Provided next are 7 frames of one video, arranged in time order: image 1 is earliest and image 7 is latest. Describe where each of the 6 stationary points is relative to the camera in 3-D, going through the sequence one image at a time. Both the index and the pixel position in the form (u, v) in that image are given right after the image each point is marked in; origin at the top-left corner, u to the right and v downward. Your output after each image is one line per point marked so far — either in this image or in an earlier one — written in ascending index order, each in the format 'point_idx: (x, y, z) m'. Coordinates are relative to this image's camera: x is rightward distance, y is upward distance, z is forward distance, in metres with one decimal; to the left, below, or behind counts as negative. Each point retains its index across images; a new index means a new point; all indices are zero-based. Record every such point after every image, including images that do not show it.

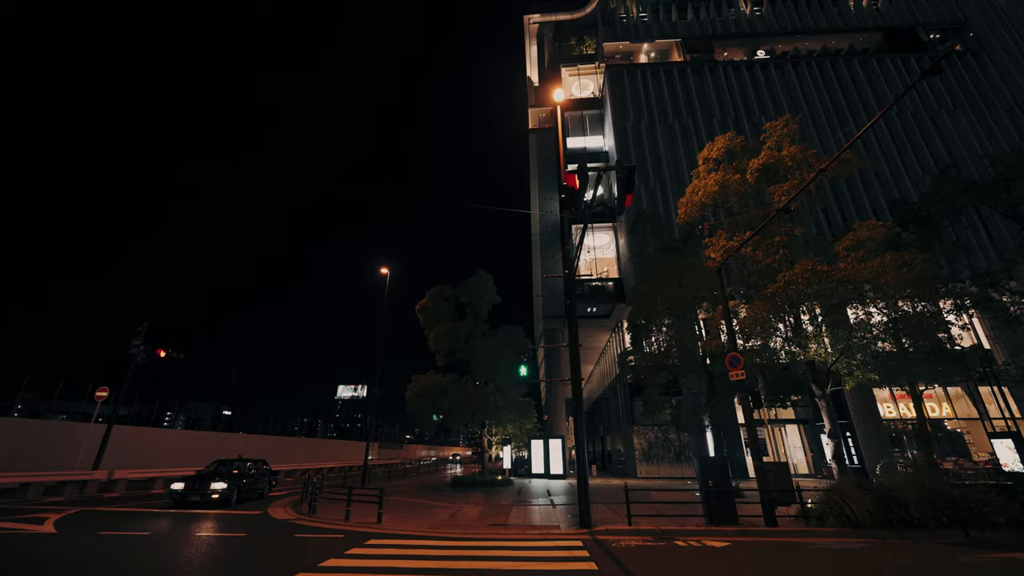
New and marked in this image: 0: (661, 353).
0: (+5.6, -2.5, +15.5) m
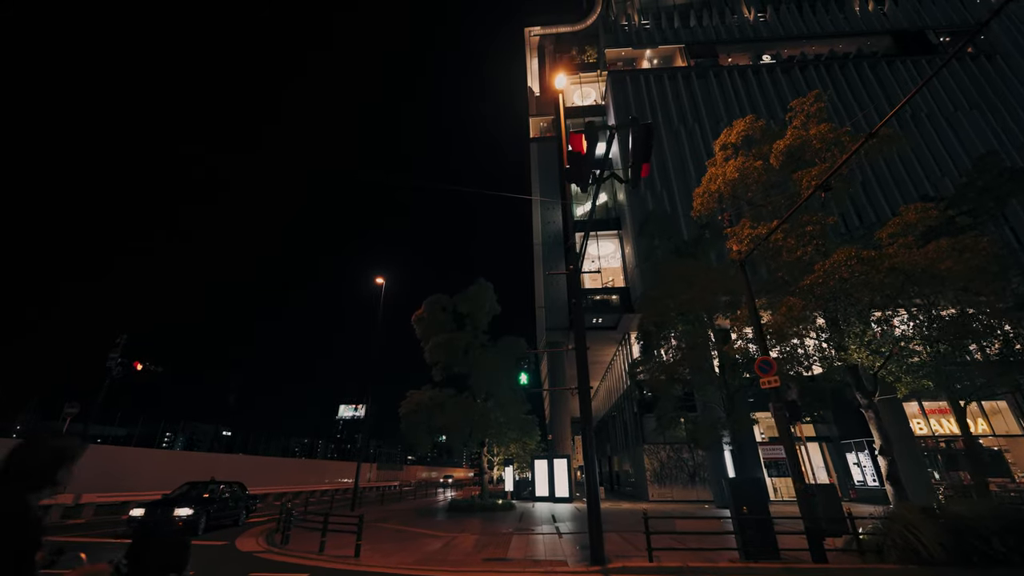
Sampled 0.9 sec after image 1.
0: (+5.6, -2.6, +14.2) m
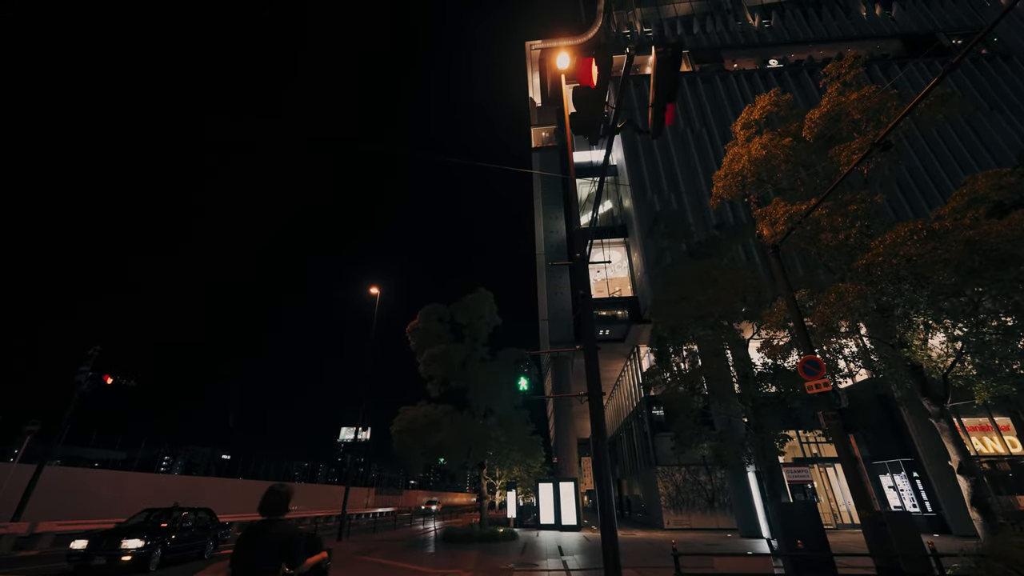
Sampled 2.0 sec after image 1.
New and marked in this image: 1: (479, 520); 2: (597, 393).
0: (+5.7, -2.6, +12.8) m
1: (-1.5, -10.2, +18.1) m
2: (+1.6, -1.9, +7.6) m
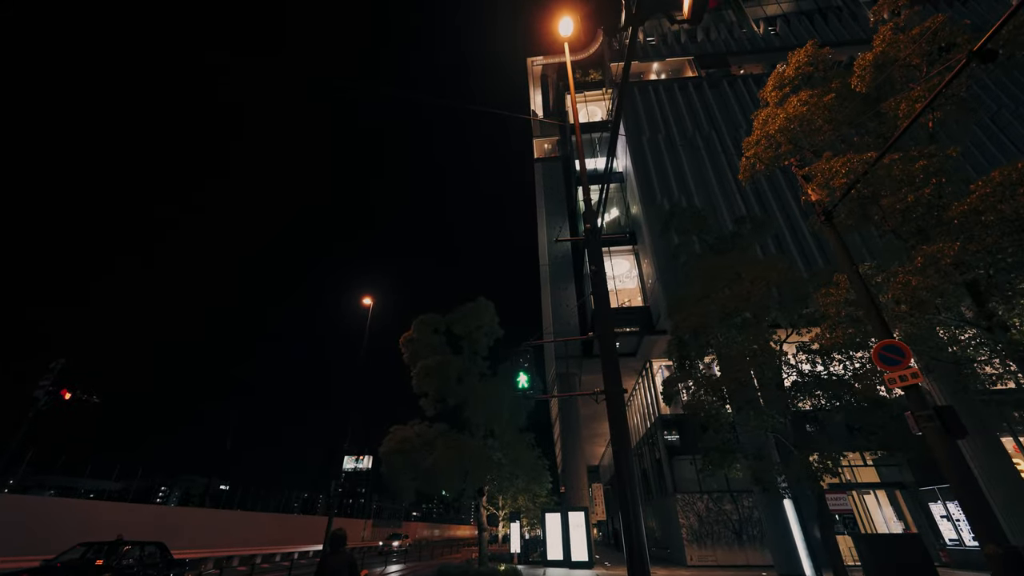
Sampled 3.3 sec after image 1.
0: (+5.7, -2.5, +11.2) m
1: (-1.3, -10.5, +16.0) m
2: (+1.6, -1.5, +6.1) m
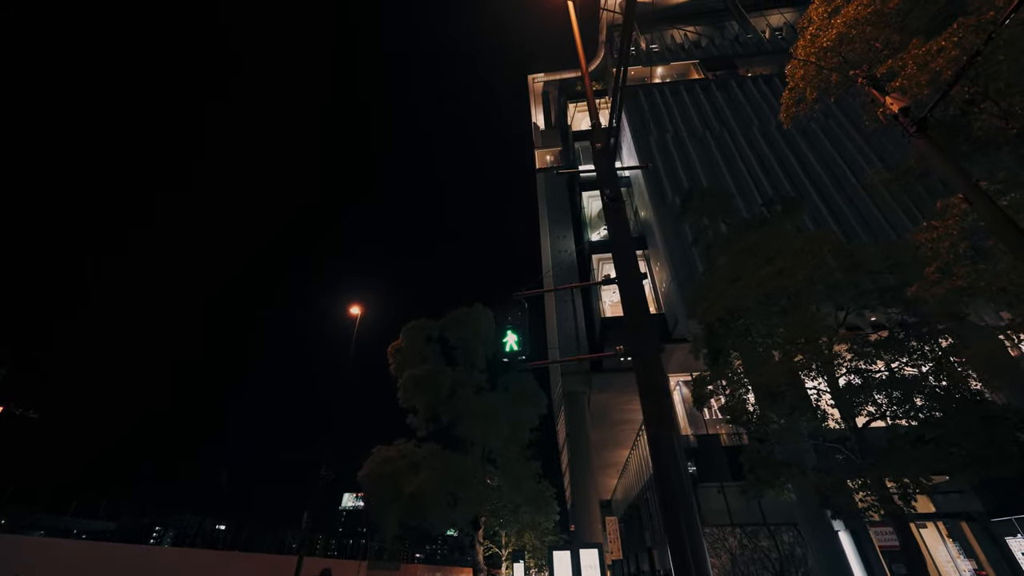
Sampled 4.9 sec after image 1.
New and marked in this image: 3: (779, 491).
0: (+5.6, -2.0, +9.2) m
1: (-1.3, -10.4, +13.6) m
2: (+1.4, -0.7, +4.3) m
3: (+6.4, -4.8, +9.8) m
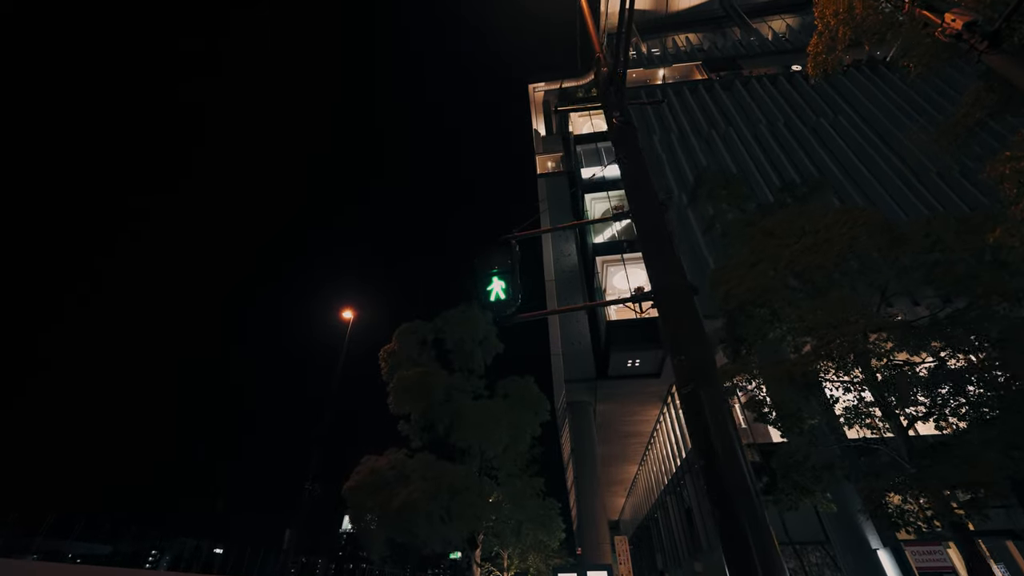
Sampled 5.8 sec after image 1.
0: (+5.5, -1.7, +8.2) m
1: (-1.2, -10.3, +12.2) m
2: (+1.3, -0.2, +3.3) m
3: (+6.3, -4.5, +8.6) m
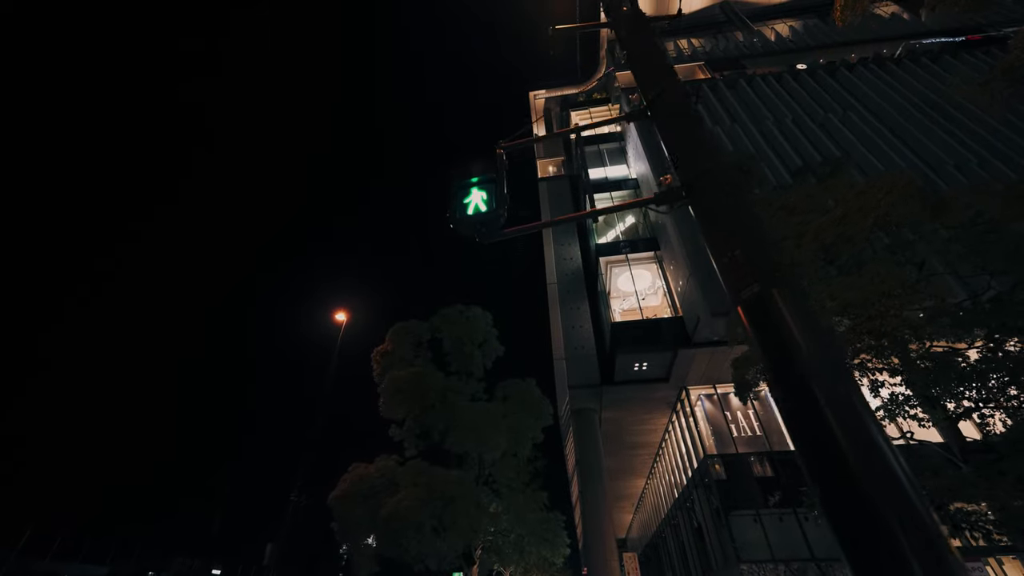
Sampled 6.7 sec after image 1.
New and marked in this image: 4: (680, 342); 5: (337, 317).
0: (+5.5, -1.3, +7.3) m
1: (-1.2, -10.1, +11.1) m
2: (+1.2, +0.4, +2.6) m
3: (+6.3, -4.1, +7.7) m
4: (+6.7, -2.1, +16.1) m
5: (-7.3, -1.2, +17.0) m
